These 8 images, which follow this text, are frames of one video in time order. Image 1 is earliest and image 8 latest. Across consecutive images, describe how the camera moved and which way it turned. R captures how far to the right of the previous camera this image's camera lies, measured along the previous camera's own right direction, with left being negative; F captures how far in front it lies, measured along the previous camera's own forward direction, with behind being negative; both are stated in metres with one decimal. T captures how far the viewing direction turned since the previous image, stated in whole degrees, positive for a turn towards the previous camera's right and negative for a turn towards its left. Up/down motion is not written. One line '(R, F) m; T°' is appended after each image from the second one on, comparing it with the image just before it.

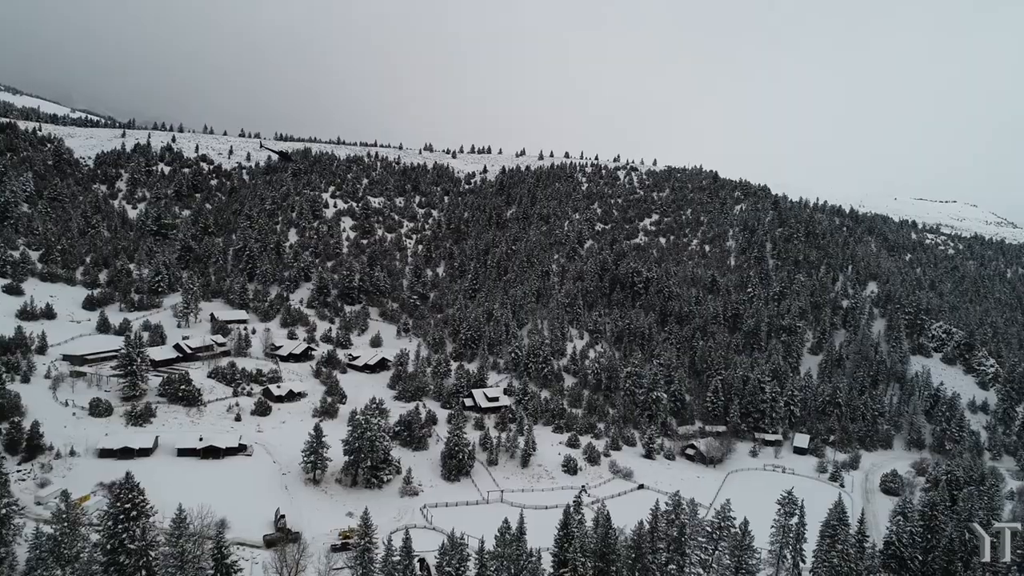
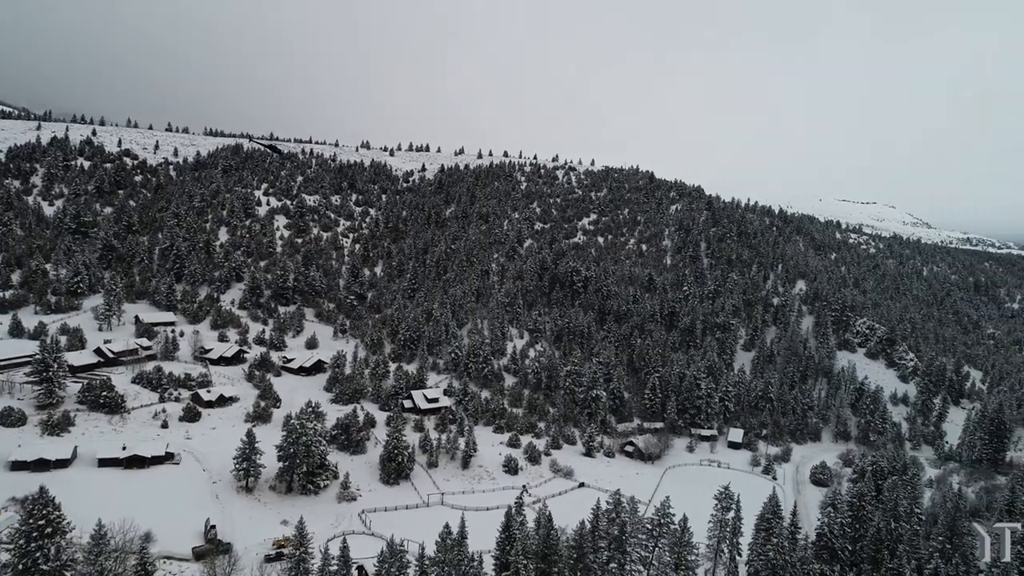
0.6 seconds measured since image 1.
(0.0, +0.5) m; +5°
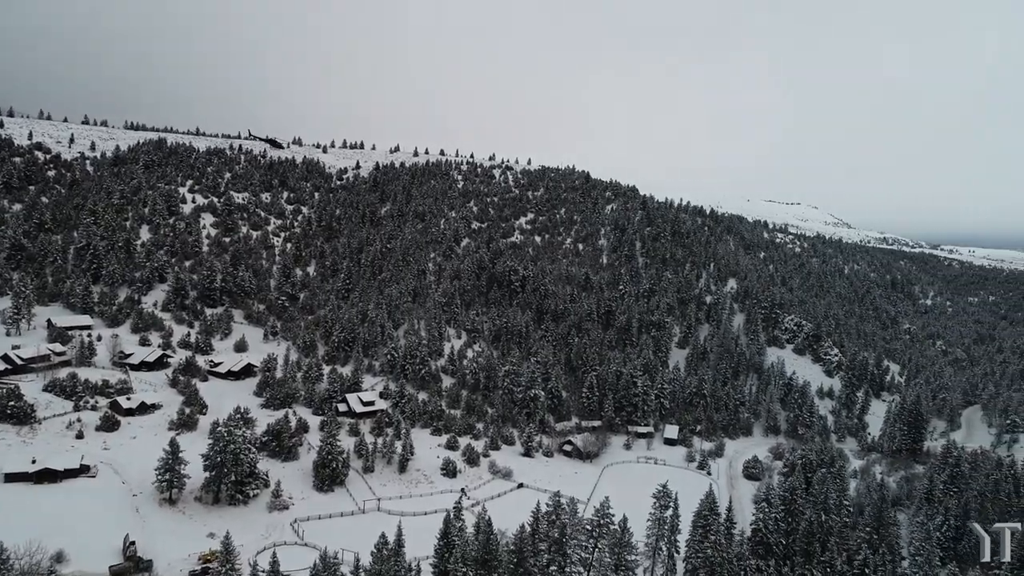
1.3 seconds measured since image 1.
(0.0, +0.8) m; +5°
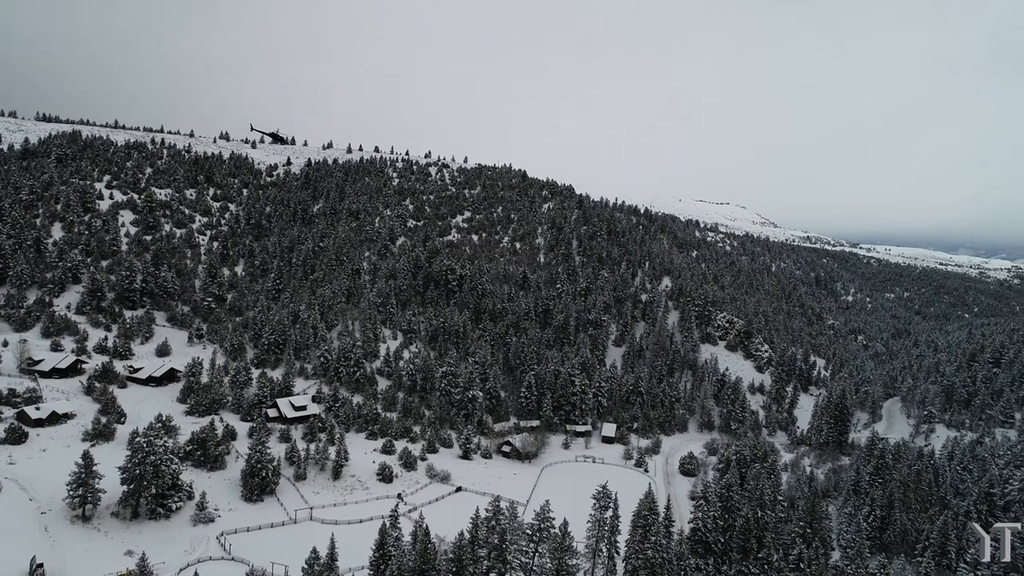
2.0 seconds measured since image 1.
(0.0, +1.0) m; +5°
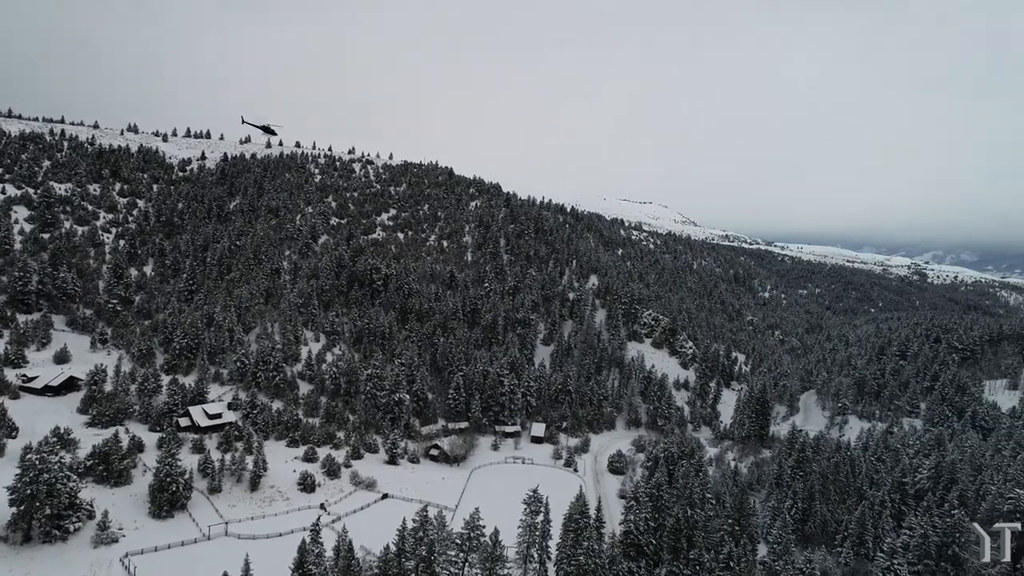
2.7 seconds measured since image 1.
(0.0, +1.4) m; +6°
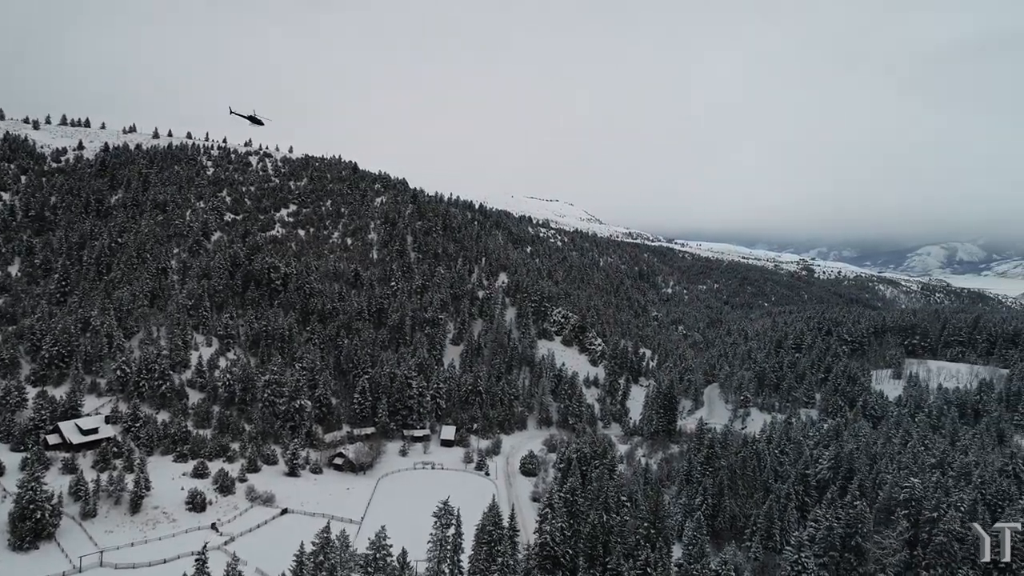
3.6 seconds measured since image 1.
(0.0, +2.3) m; +7°
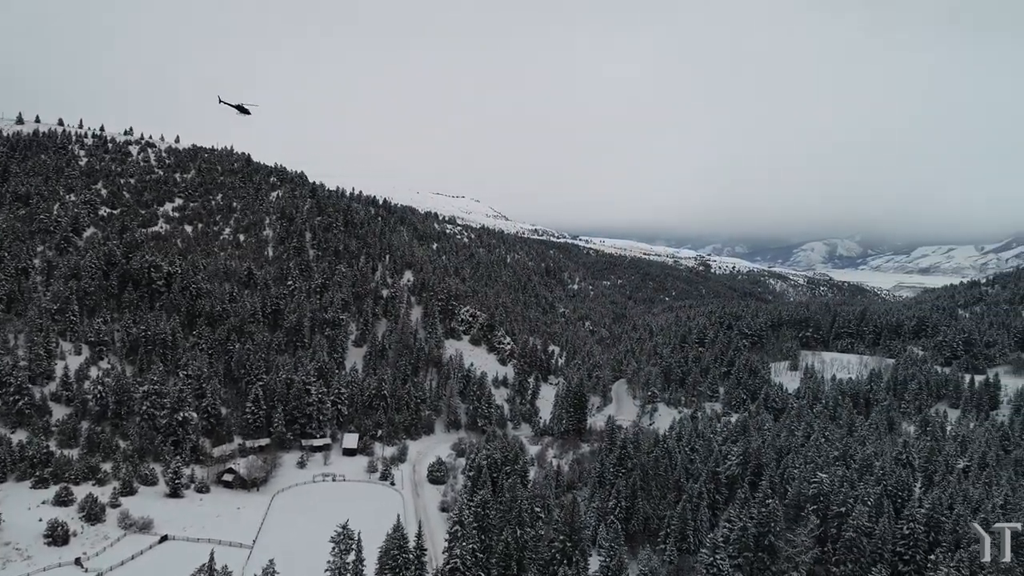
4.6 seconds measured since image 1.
(+0.1, +3.1) m; +7°
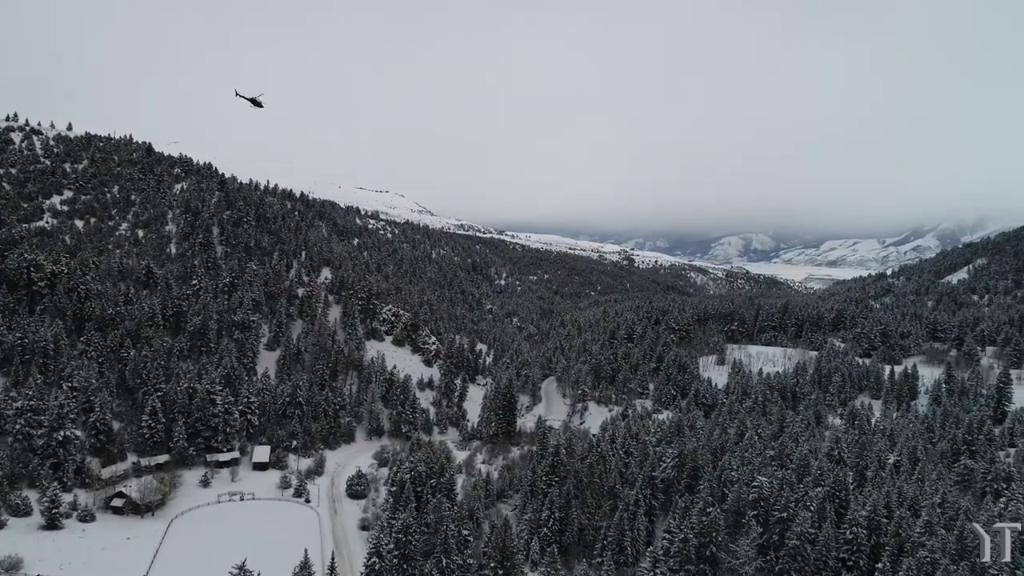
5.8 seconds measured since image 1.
(+0.2, +4.1) m; +6°
